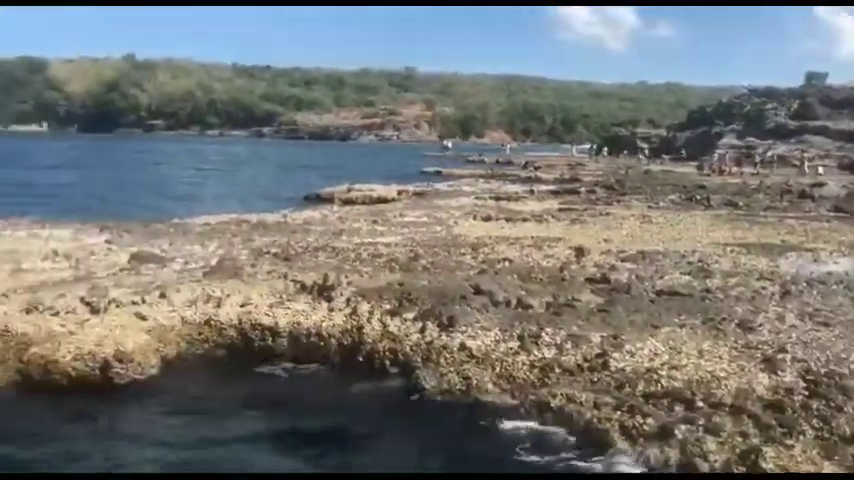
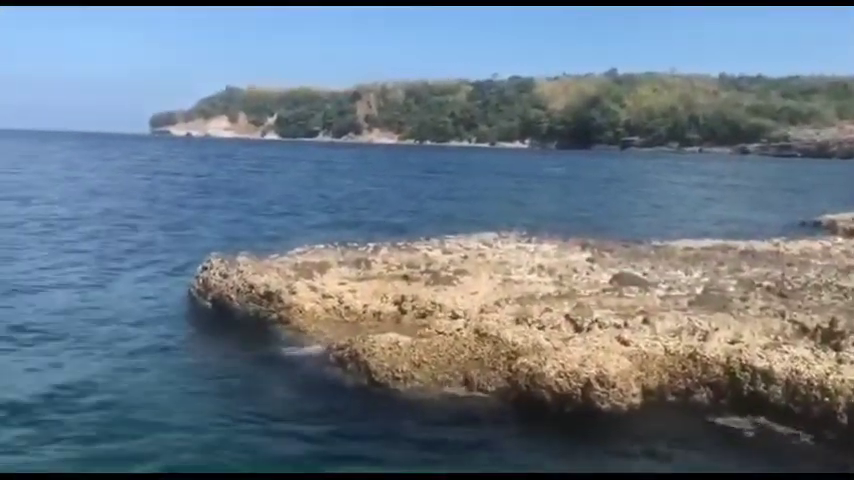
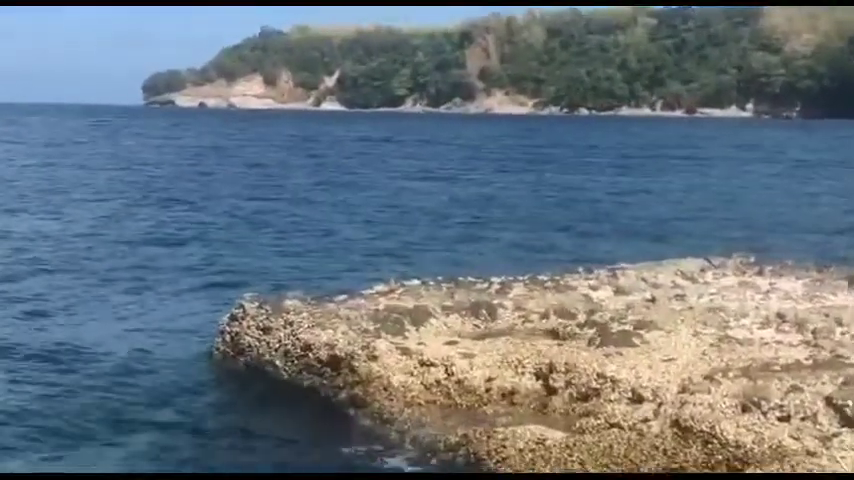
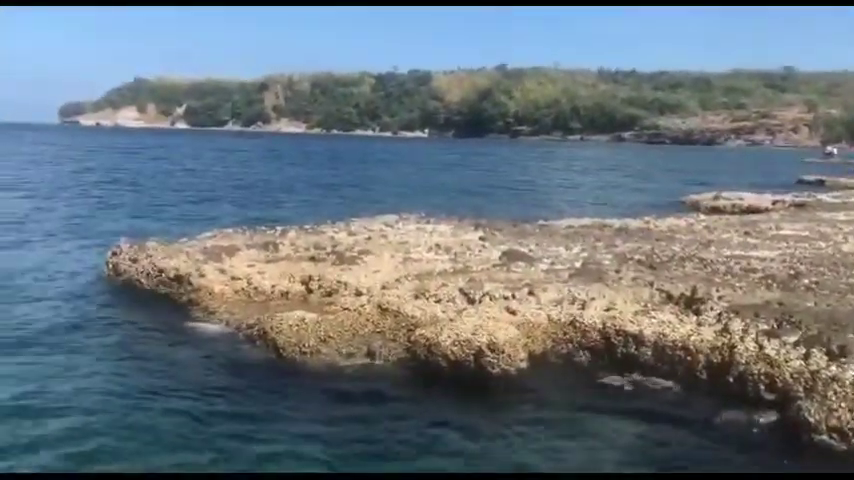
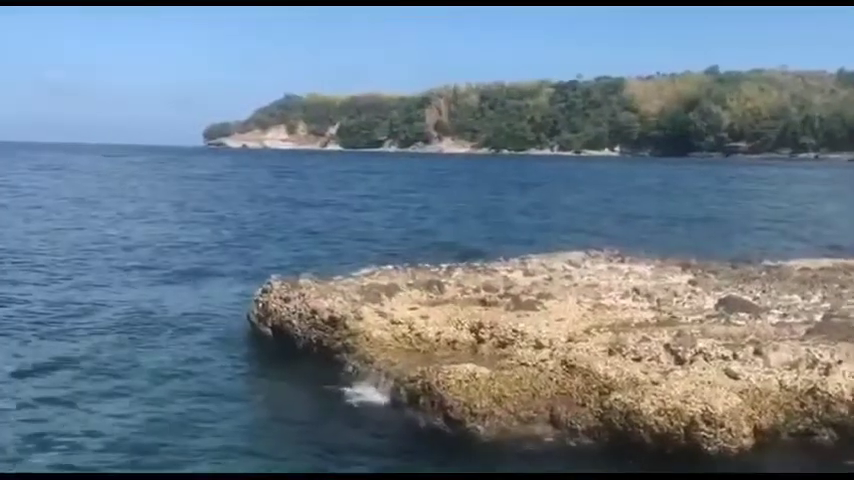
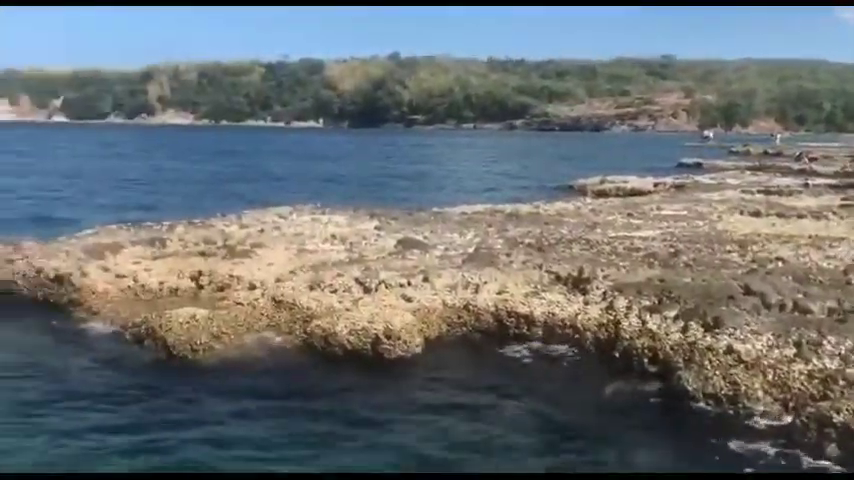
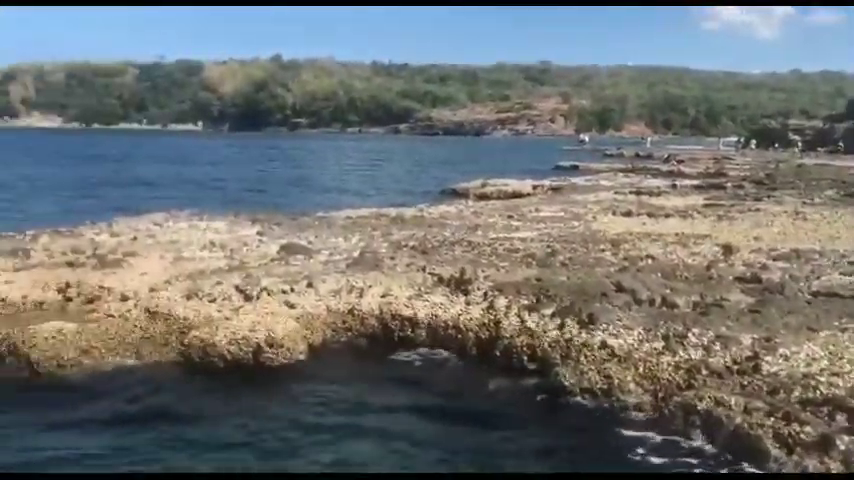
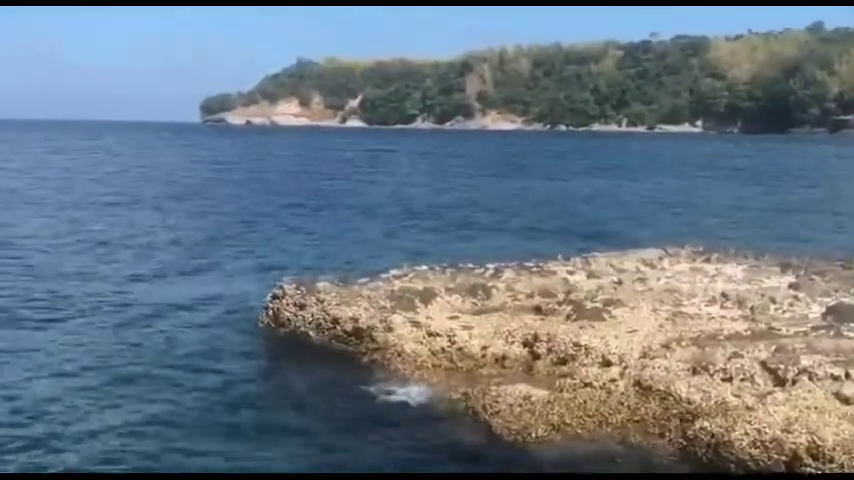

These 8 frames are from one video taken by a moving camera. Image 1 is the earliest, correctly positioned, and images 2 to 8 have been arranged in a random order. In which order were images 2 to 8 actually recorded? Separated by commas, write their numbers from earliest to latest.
7, 6, 4, 2, 5, 8, 3
